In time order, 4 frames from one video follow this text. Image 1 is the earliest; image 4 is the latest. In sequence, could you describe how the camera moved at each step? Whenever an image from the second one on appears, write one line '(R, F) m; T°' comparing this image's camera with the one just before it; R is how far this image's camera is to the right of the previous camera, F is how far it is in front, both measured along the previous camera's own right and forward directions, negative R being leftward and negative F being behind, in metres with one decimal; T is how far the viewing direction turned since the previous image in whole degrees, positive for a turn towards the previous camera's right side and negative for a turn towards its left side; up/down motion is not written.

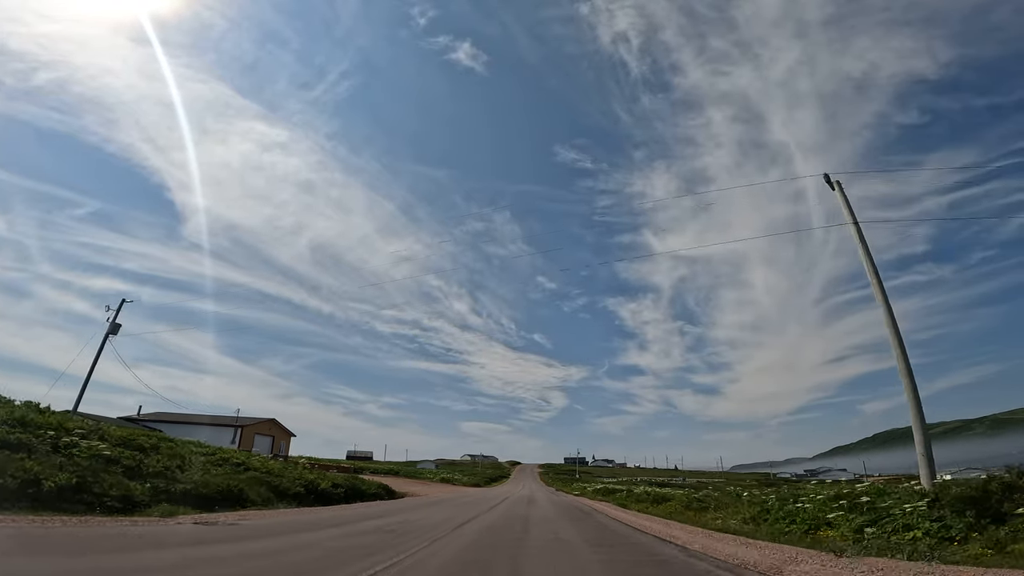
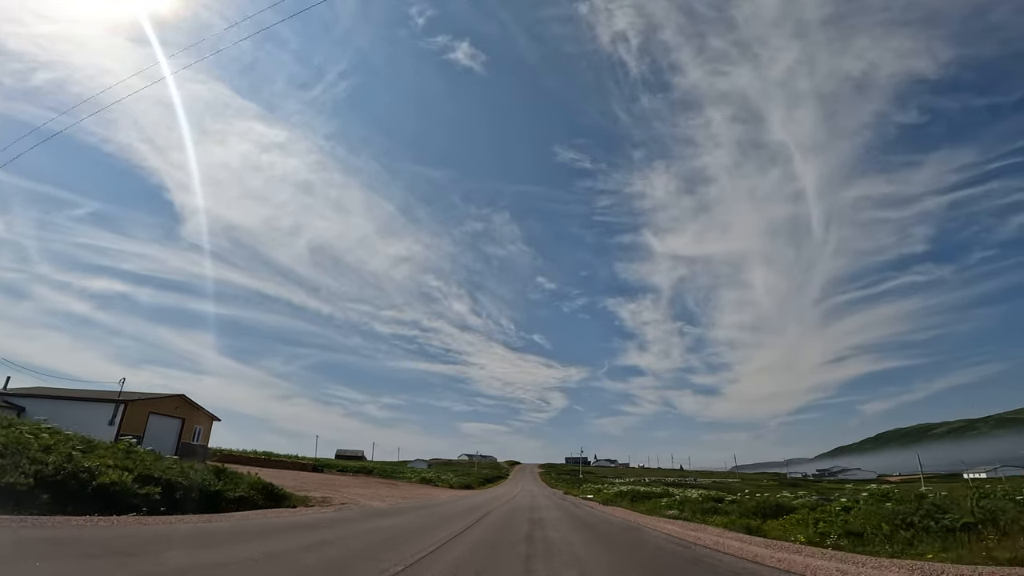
(+0.2, +0.6) m; 0°
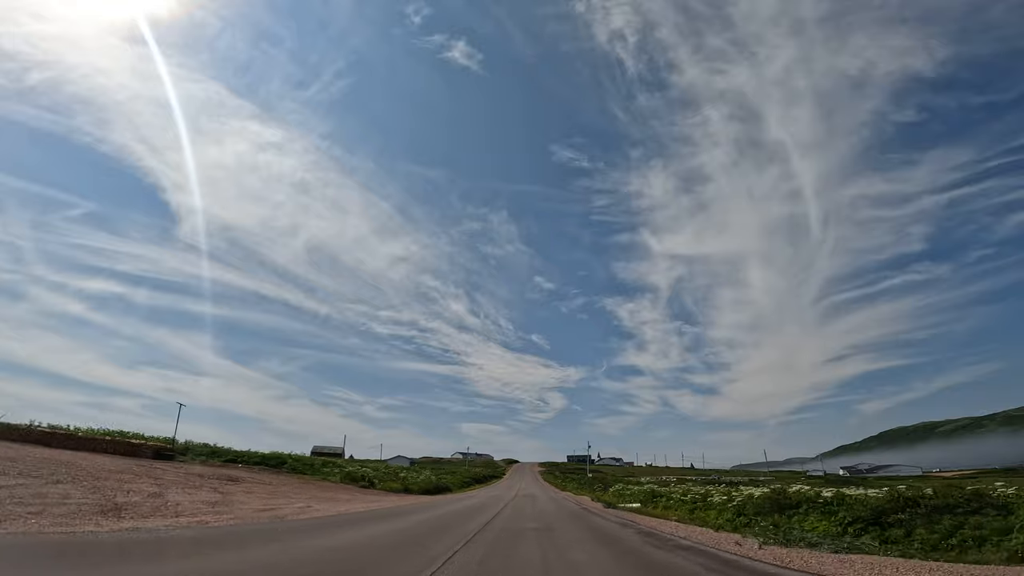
(+0.6, +1.1) m; 0°
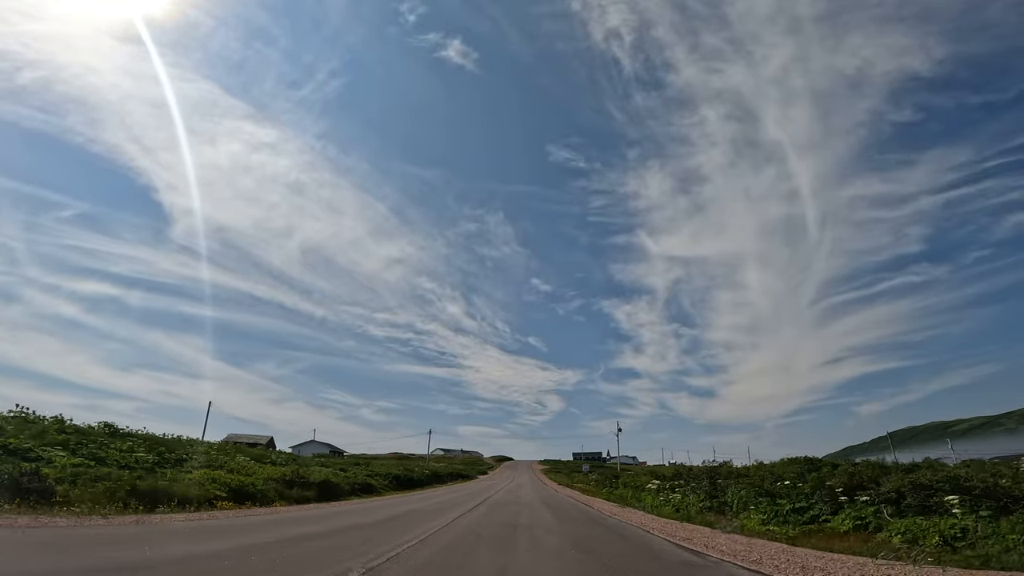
(+0.9, +2.6) m; 0°
